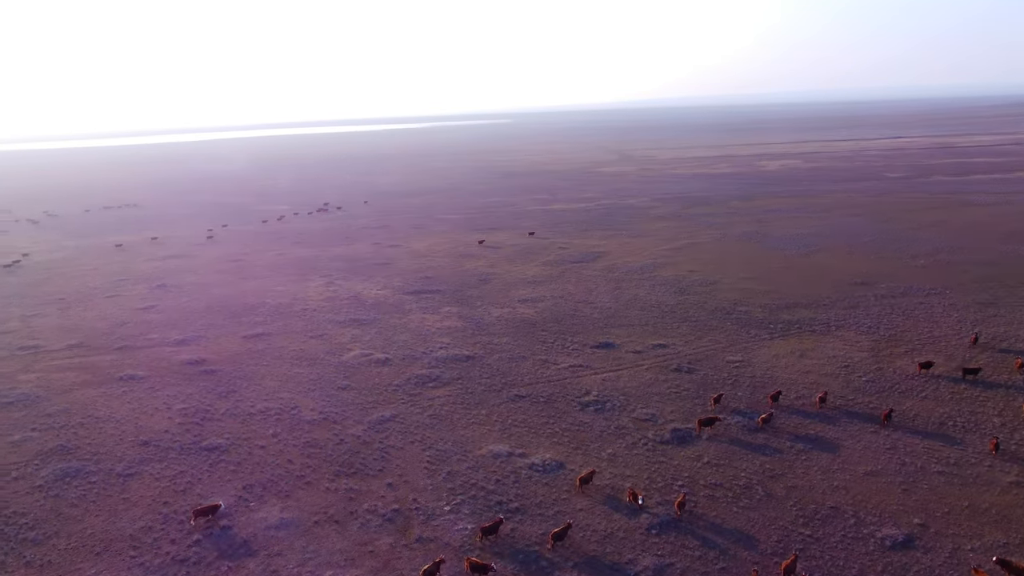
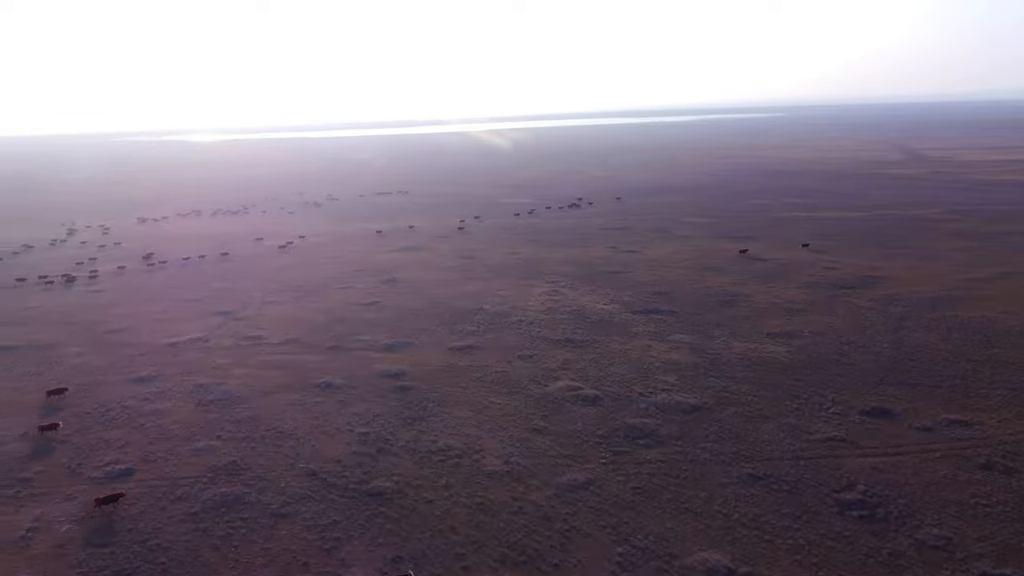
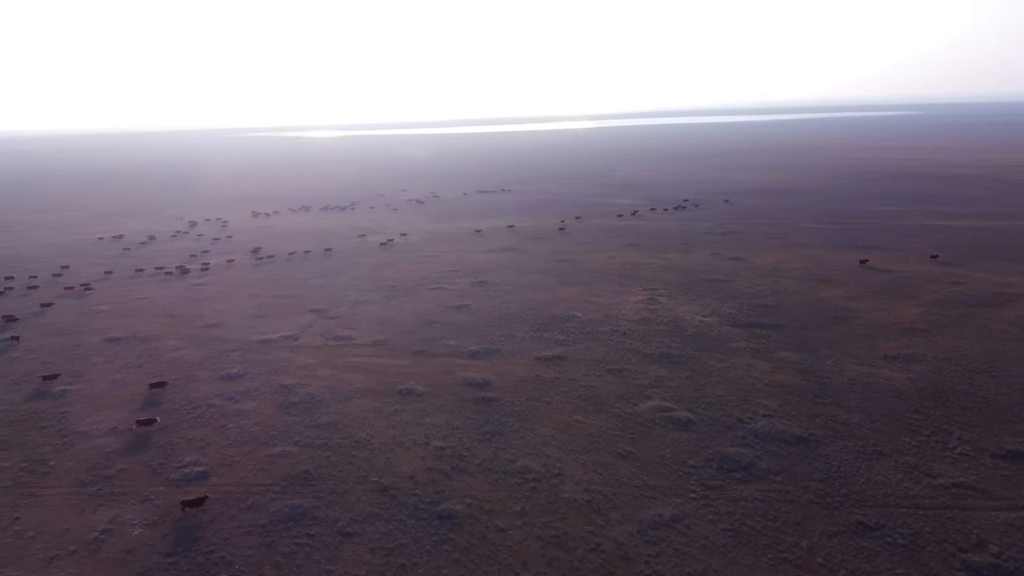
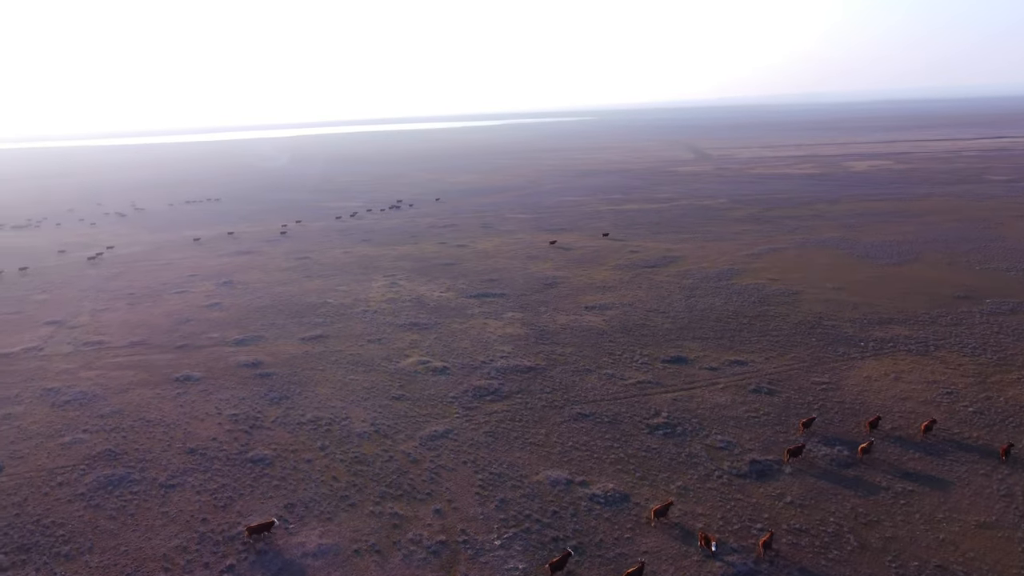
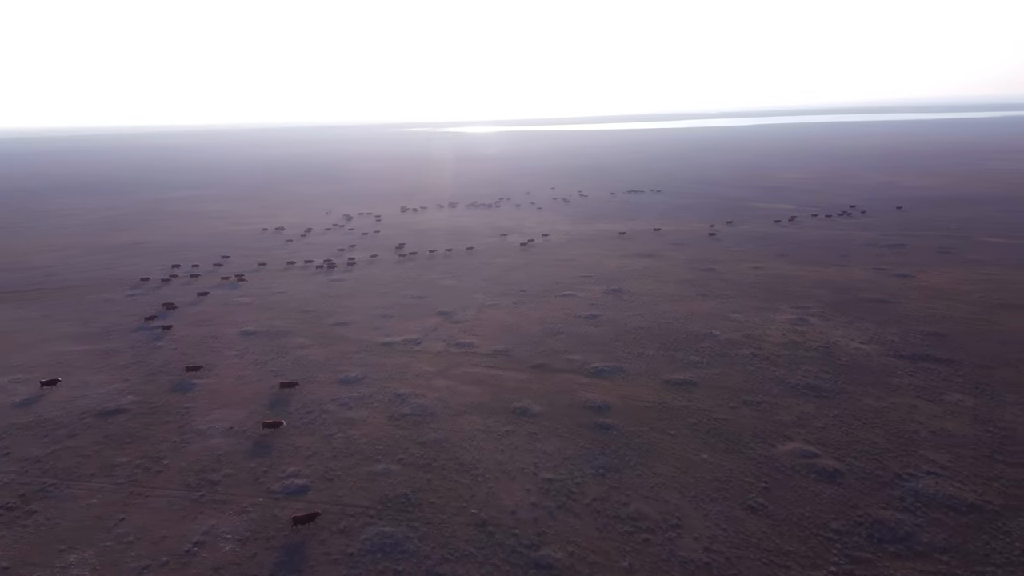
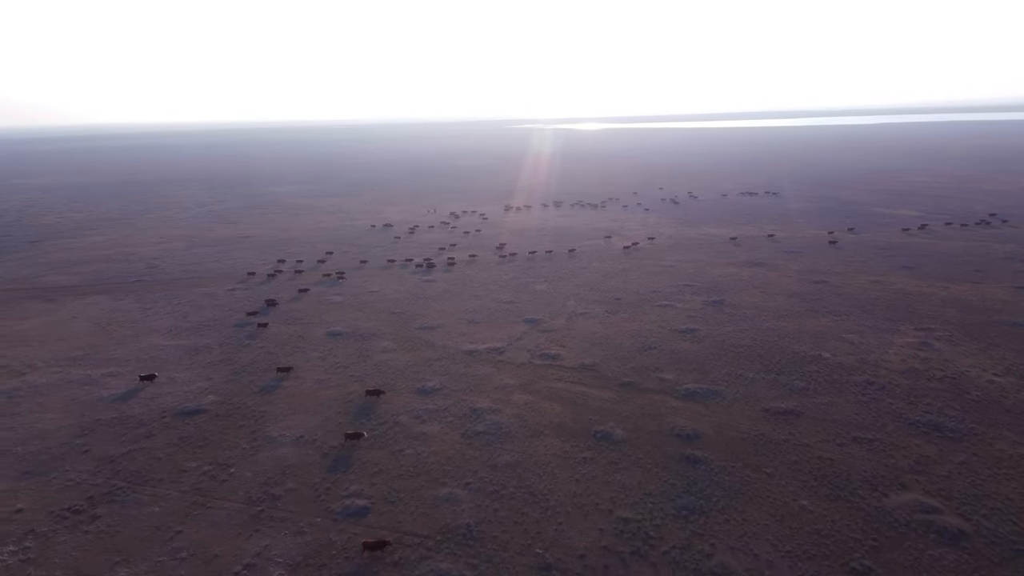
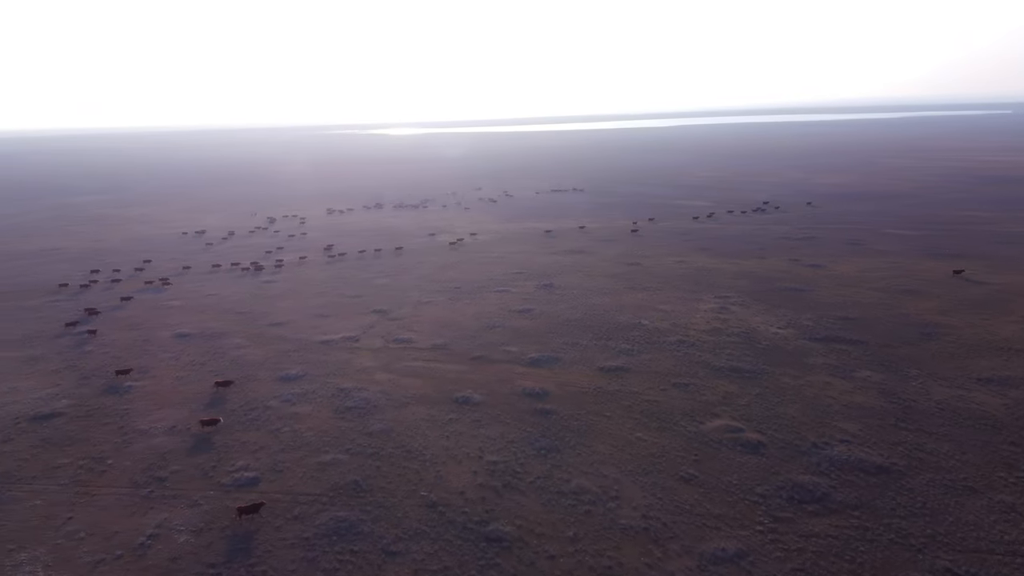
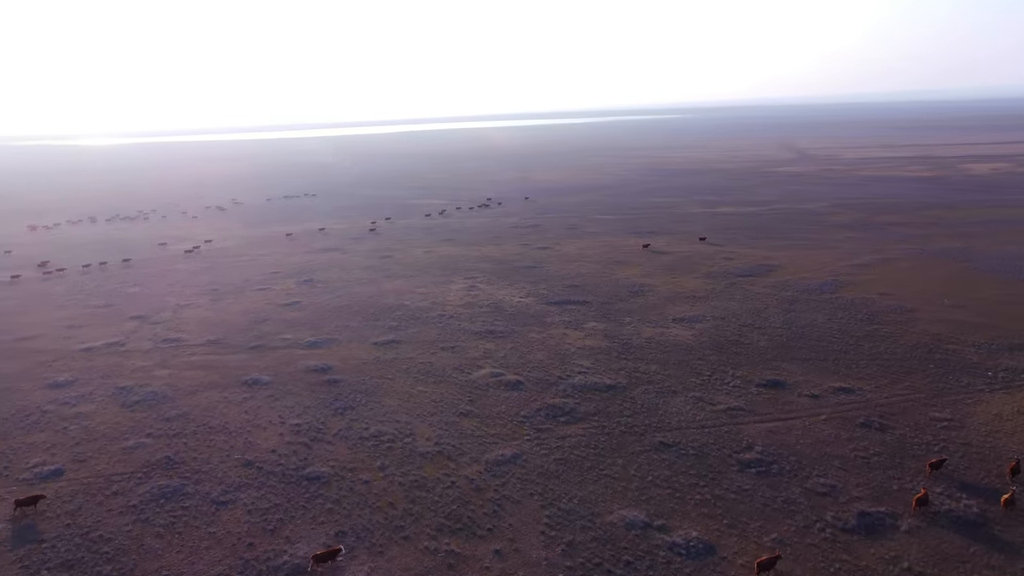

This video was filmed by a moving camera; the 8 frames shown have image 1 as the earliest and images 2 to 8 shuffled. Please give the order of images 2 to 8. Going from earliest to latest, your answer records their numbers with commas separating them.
4, 8, 2, 3, 7, 5, 6
